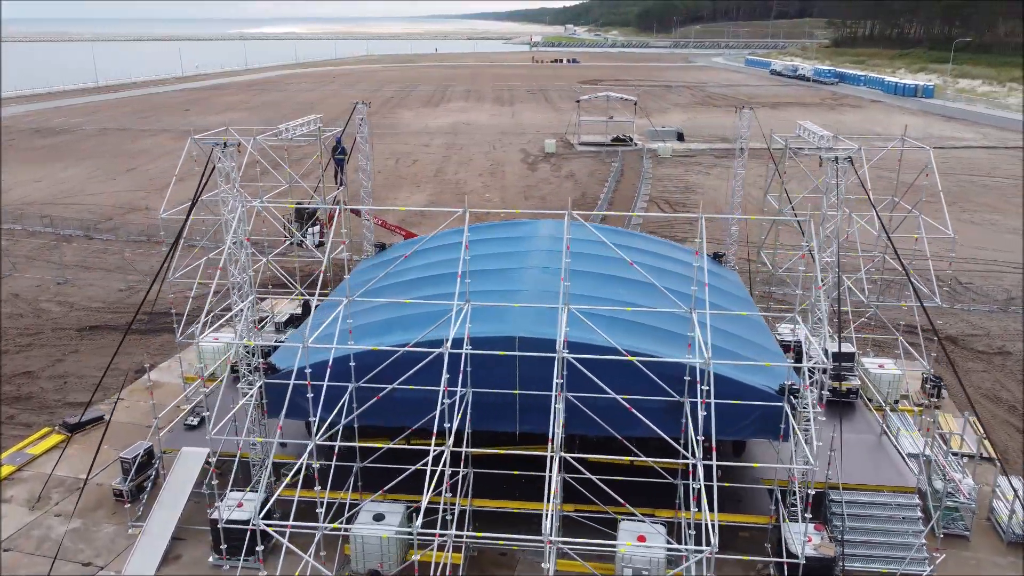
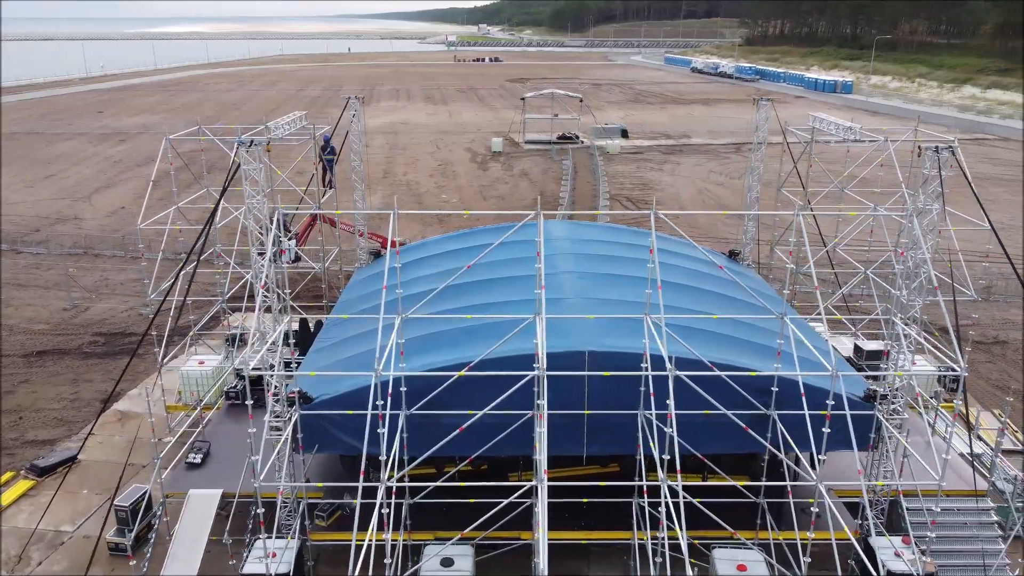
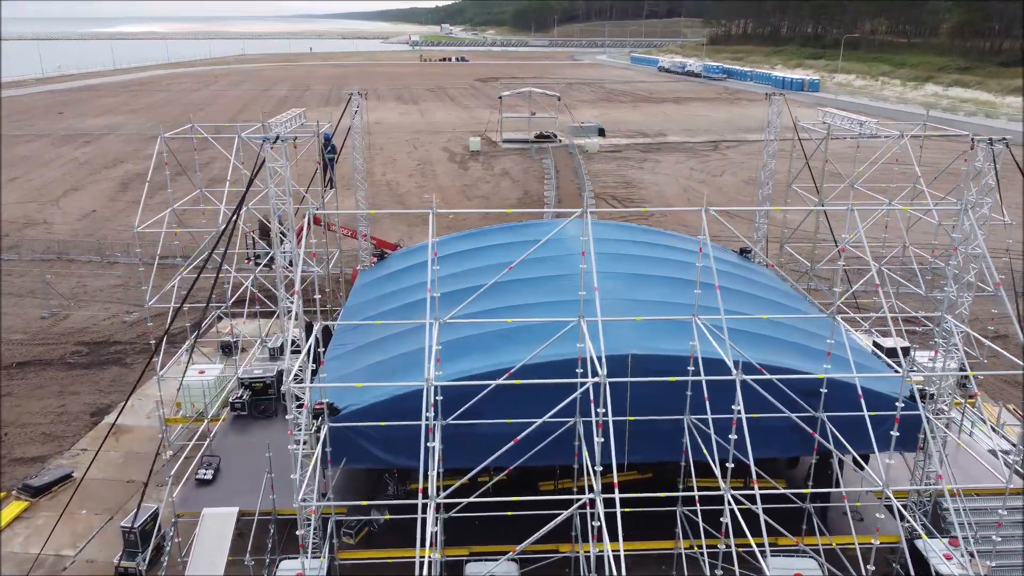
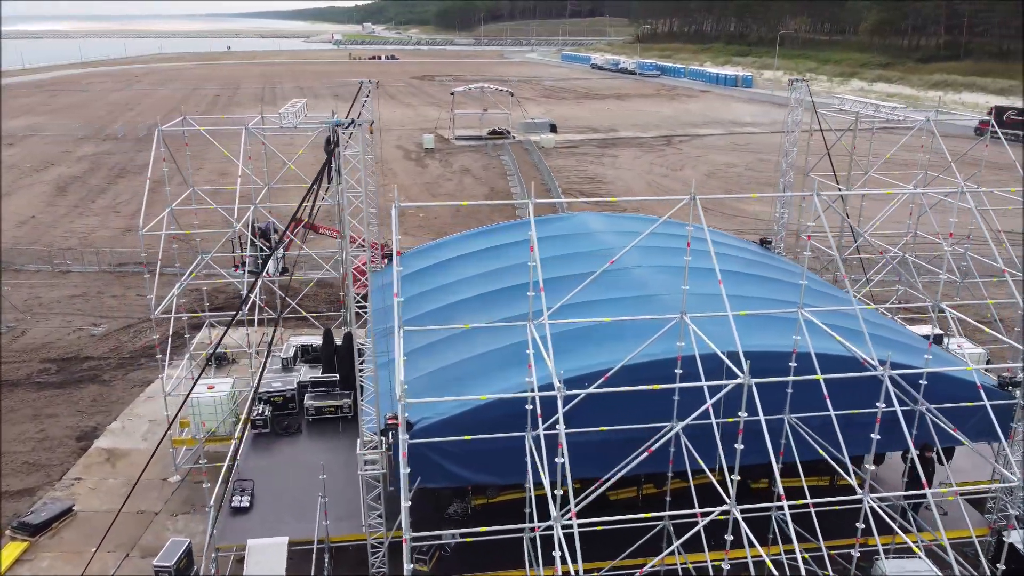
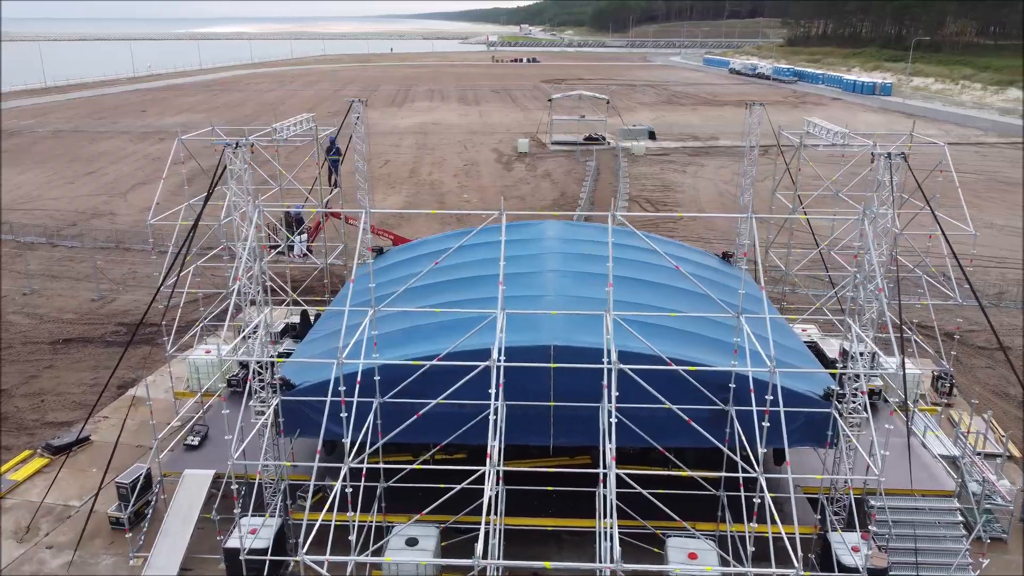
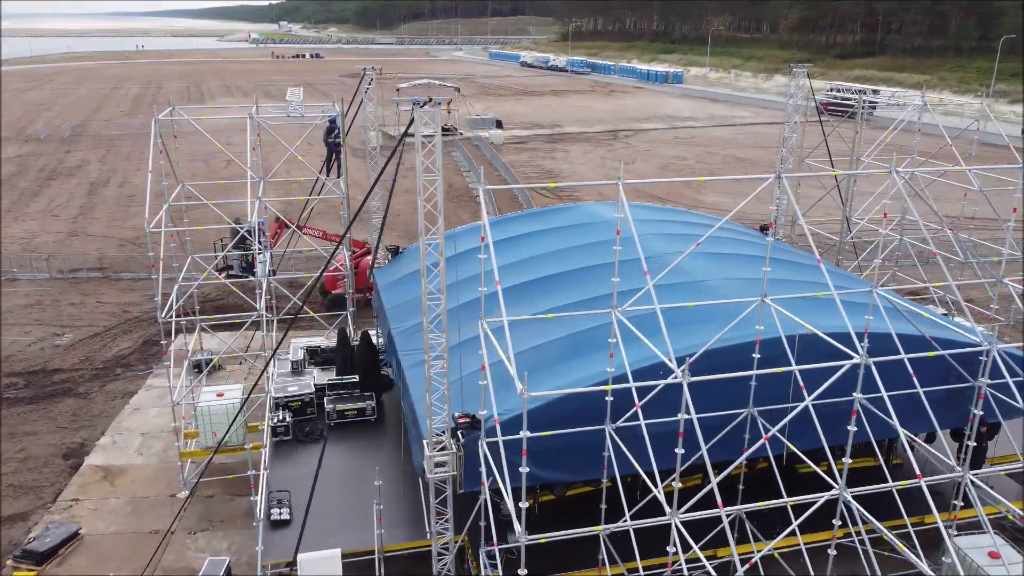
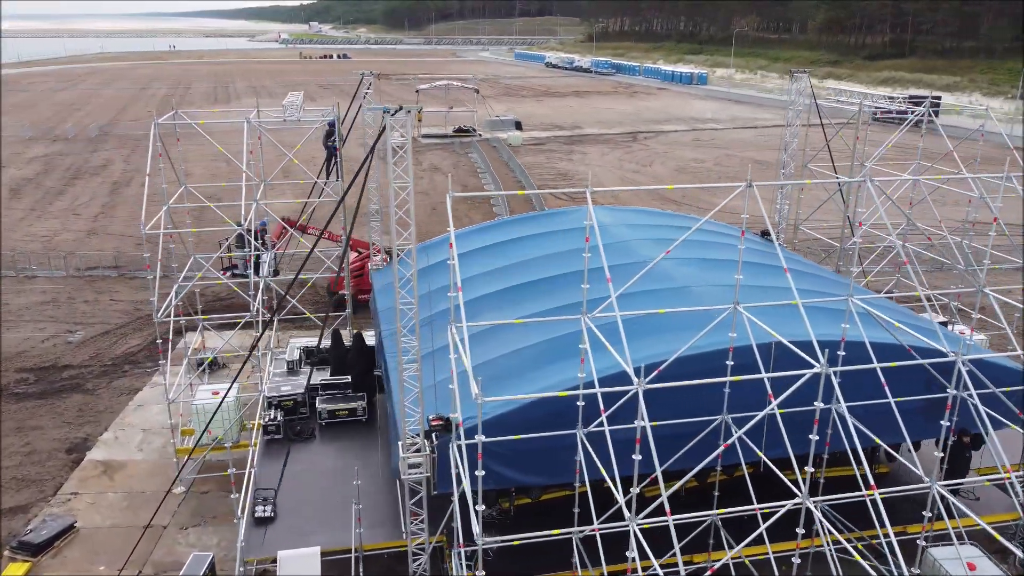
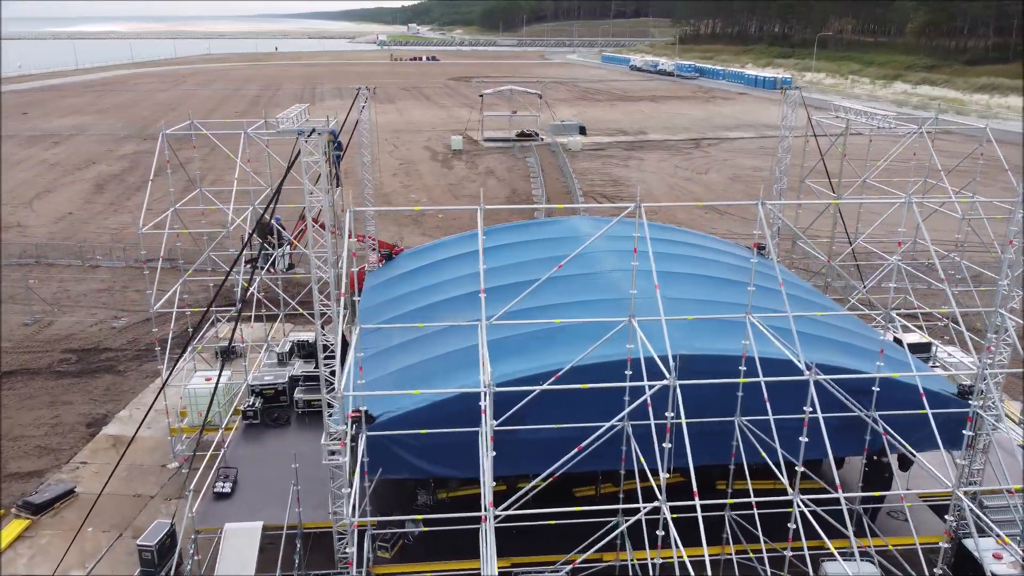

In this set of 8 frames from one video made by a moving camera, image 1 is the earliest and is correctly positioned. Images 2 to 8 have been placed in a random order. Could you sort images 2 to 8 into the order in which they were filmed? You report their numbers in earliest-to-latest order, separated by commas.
5, 2, 3, 8, 4, 7, 6
